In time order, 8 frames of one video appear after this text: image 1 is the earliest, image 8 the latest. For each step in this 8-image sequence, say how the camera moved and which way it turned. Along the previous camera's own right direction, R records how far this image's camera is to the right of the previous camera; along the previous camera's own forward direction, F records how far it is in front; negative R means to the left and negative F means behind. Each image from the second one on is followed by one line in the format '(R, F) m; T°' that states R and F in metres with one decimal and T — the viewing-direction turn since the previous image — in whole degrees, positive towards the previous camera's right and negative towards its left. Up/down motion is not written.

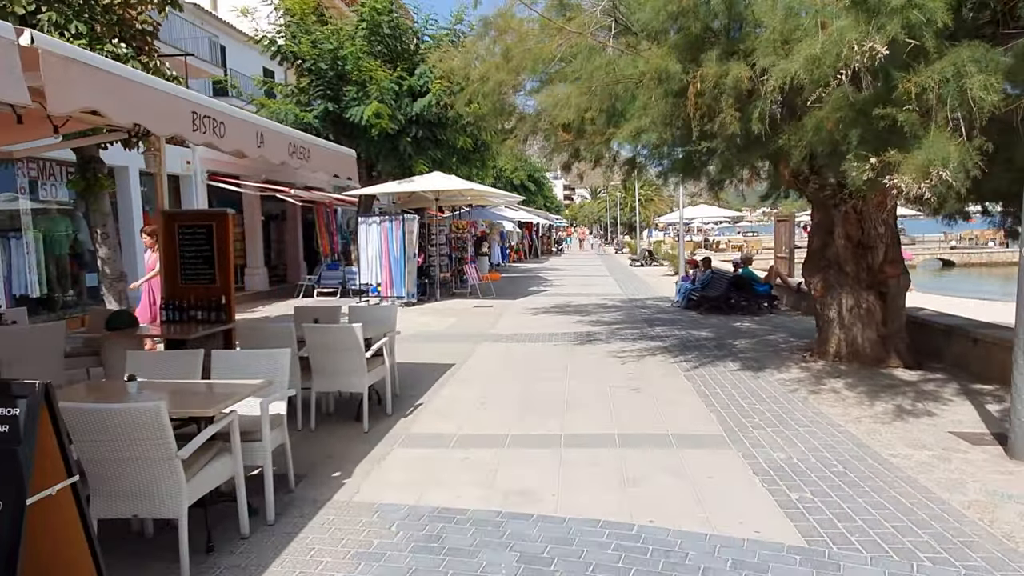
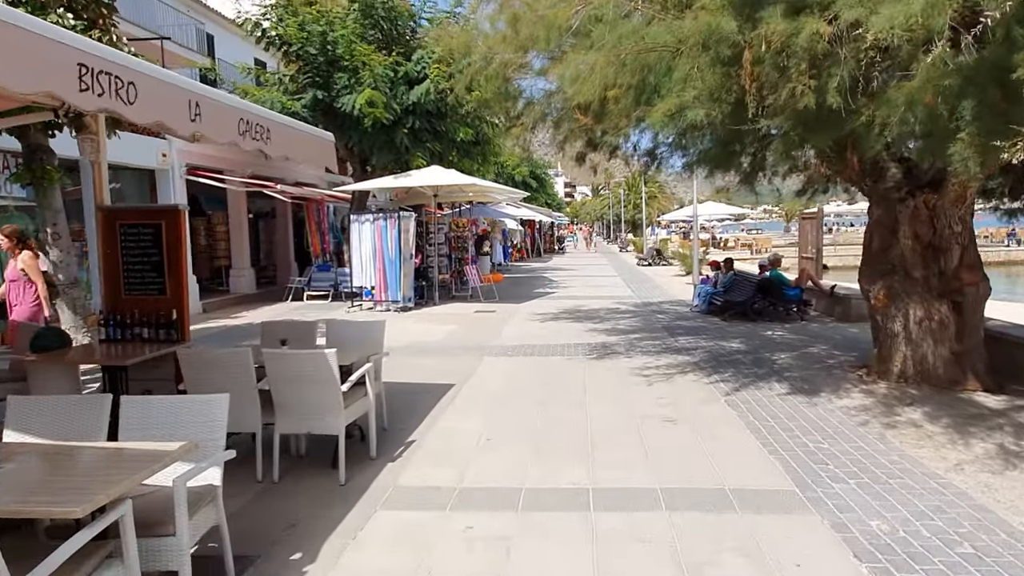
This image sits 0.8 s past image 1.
(-0.1, +1.2) m; 0°
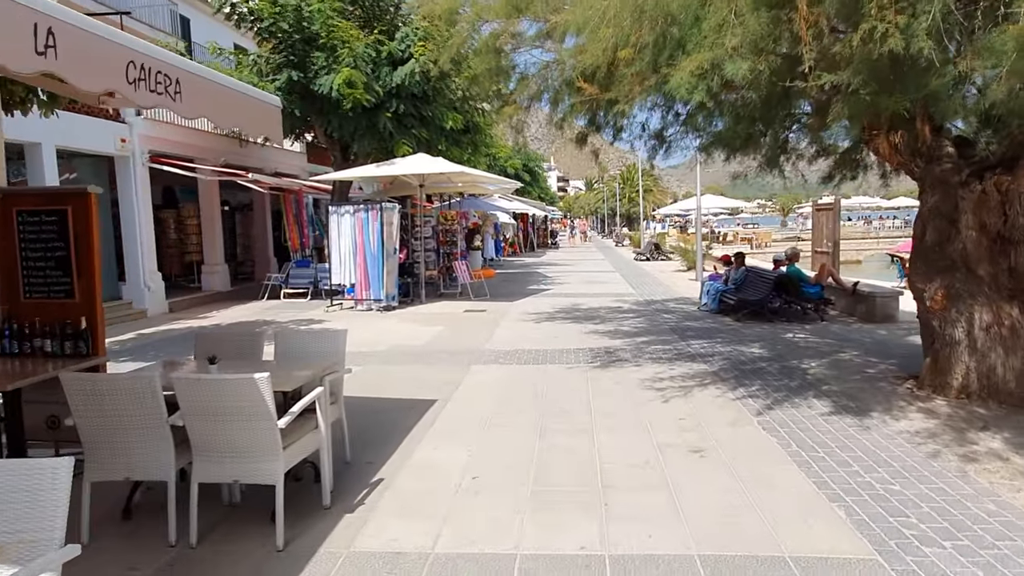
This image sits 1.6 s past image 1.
(0.0, +1.1) m; +1°
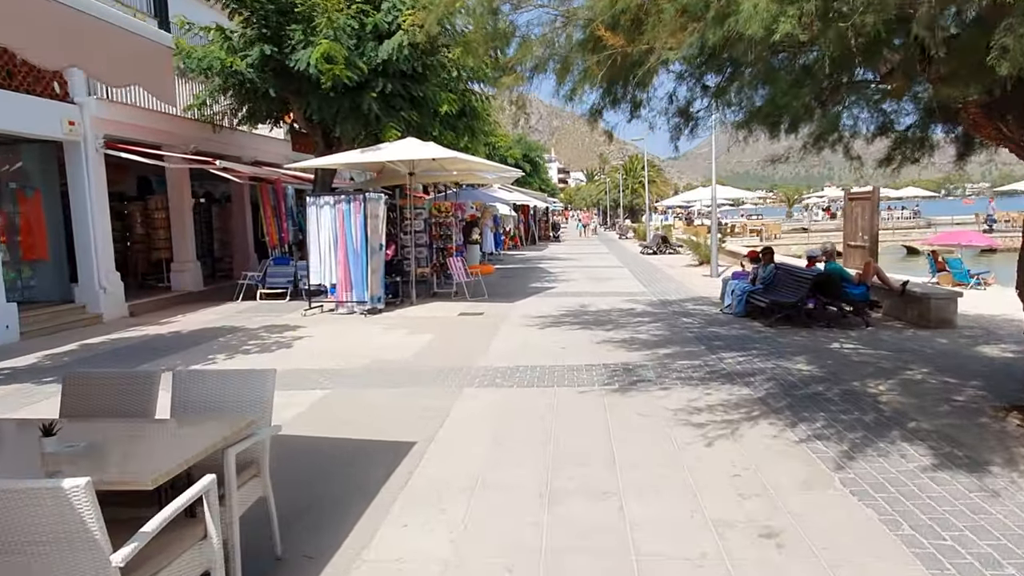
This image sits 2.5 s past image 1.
(0.0, +1.5) m; 0°
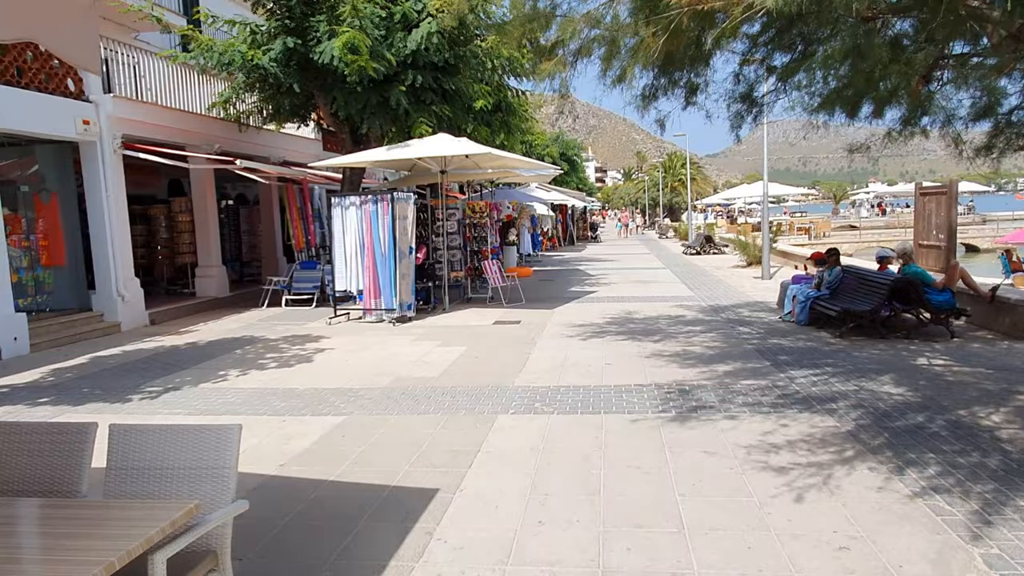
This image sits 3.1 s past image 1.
(0.0, +0.9) m; -3°
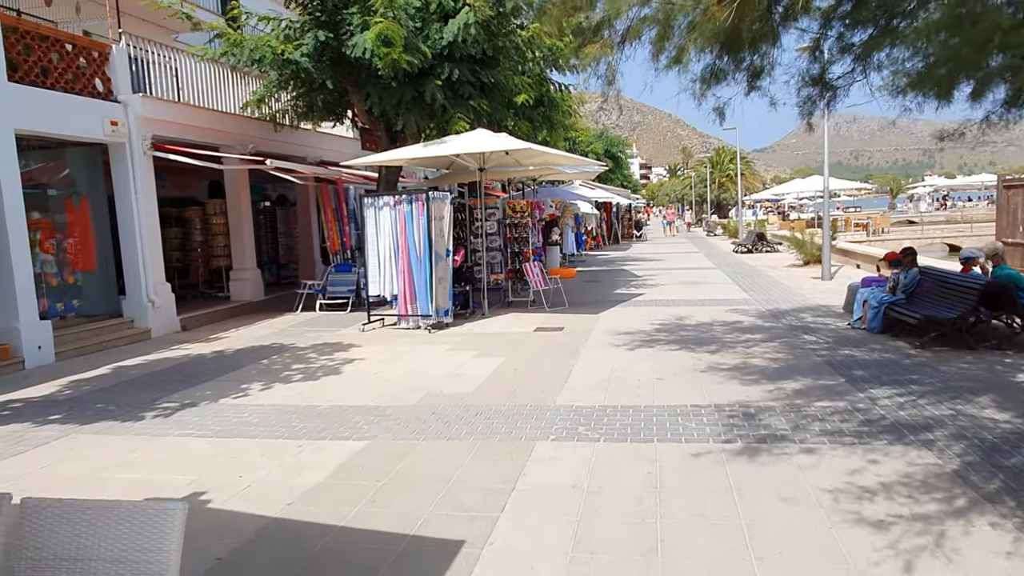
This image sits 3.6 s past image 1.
(0.0, +0.7) m; -3°
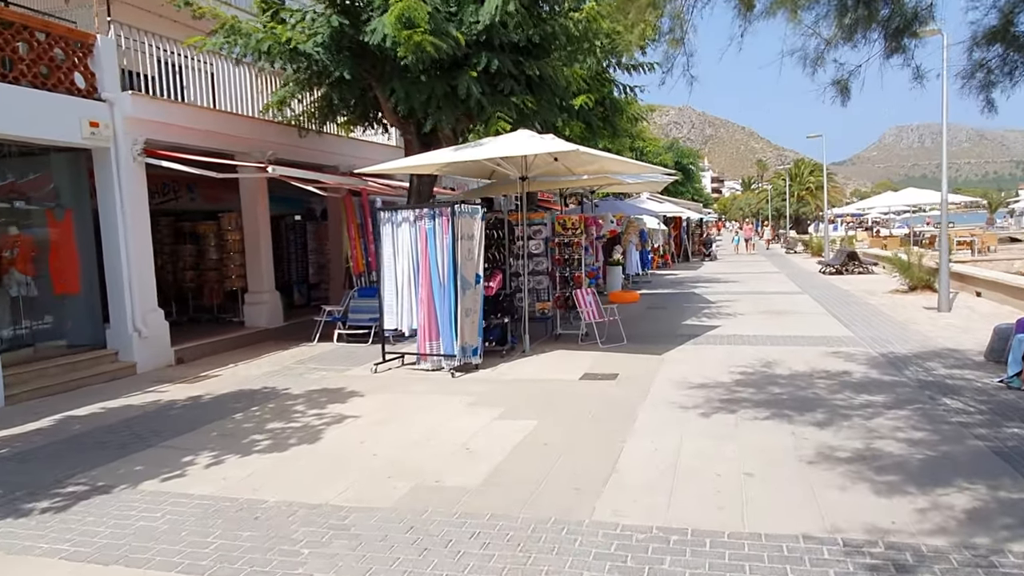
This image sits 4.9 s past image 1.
(+0.3, +2.0) m; -5°
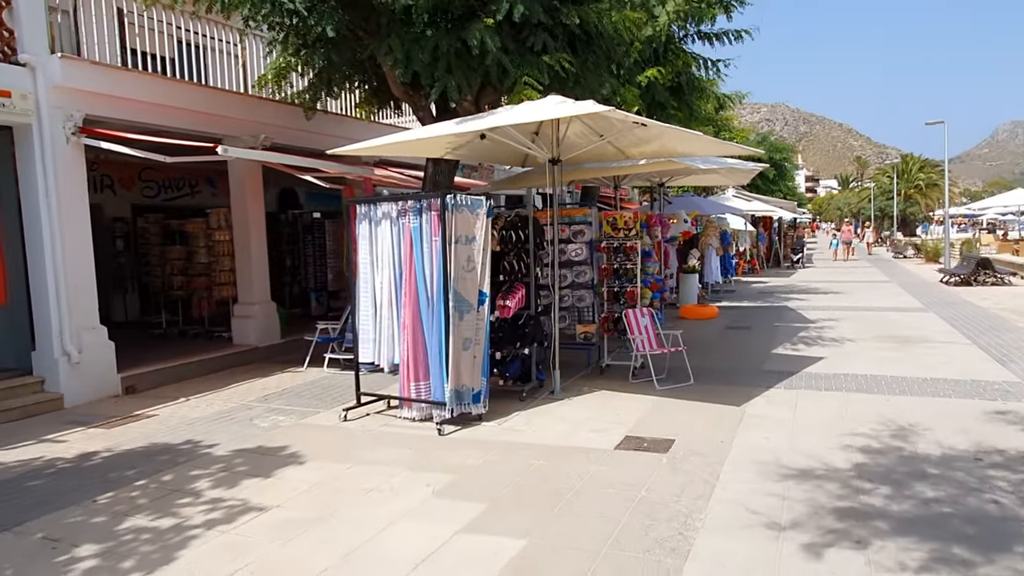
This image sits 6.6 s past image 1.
(+0.6, +2.5) m; -6°
